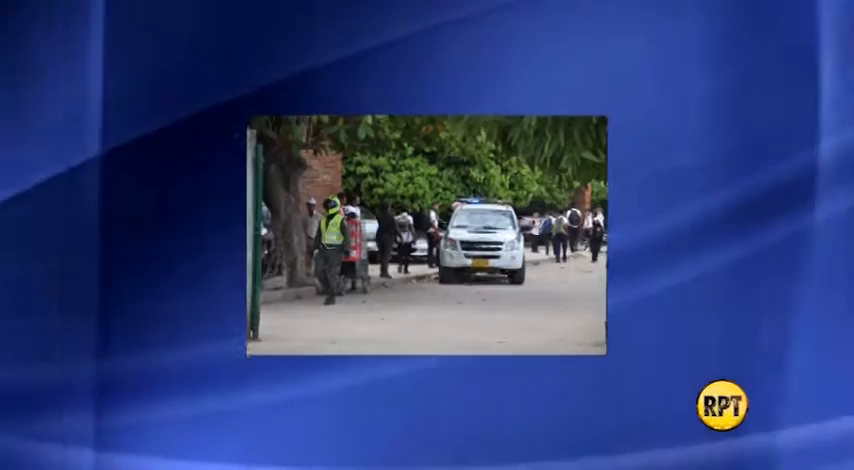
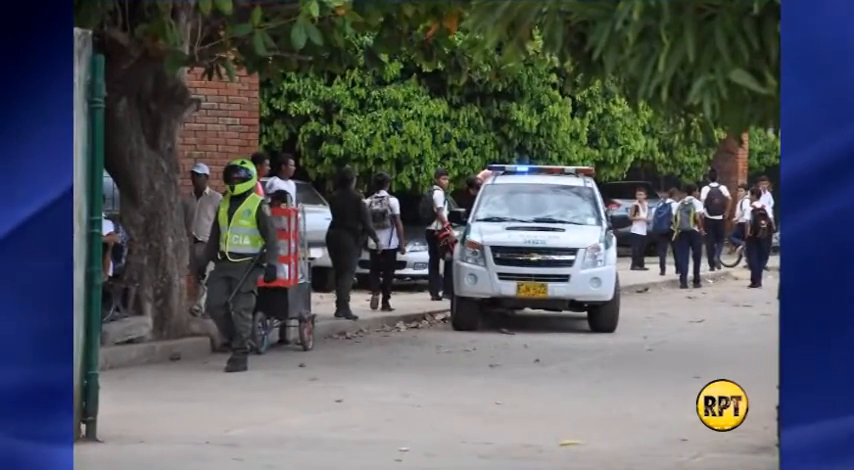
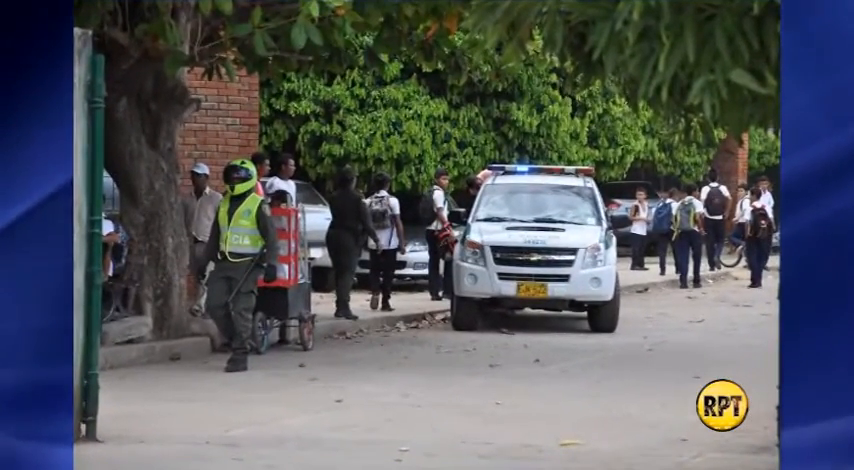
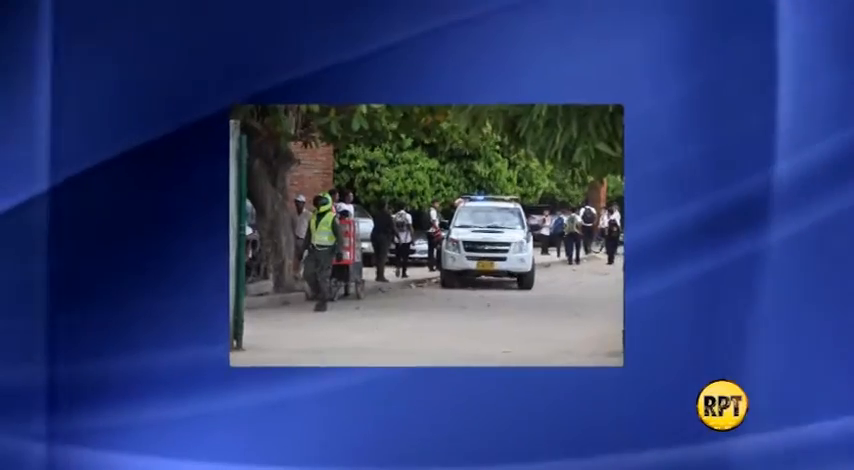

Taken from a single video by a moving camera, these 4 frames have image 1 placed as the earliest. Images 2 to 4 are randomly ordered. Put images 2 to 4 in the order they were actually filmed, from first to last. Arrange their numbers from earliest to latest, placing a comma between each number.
4, 2, 3
